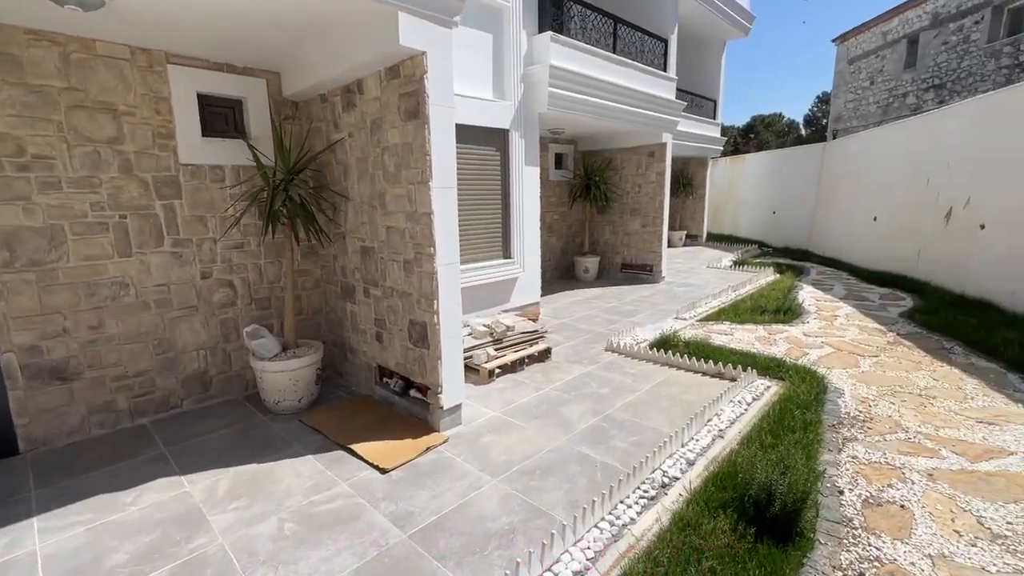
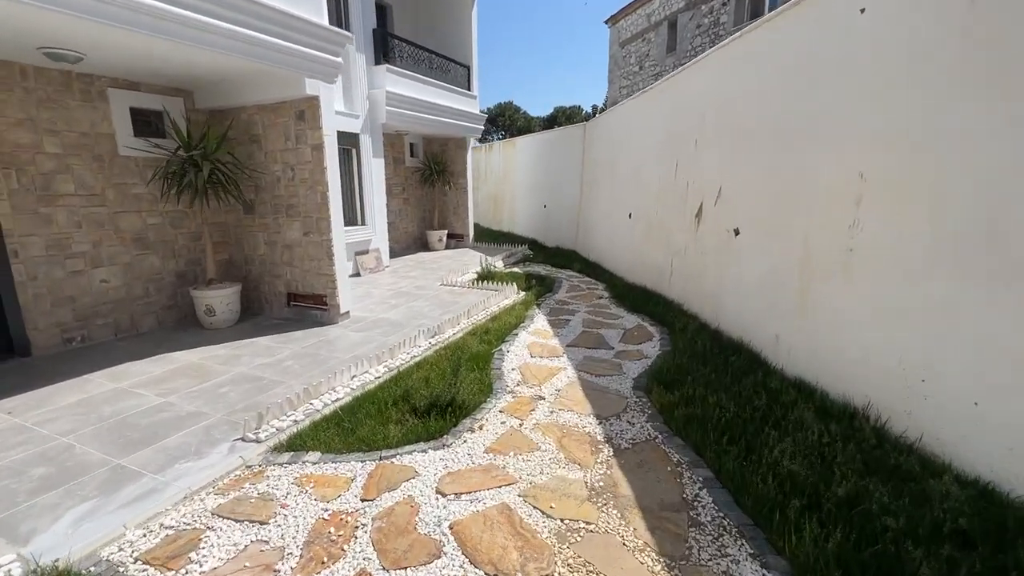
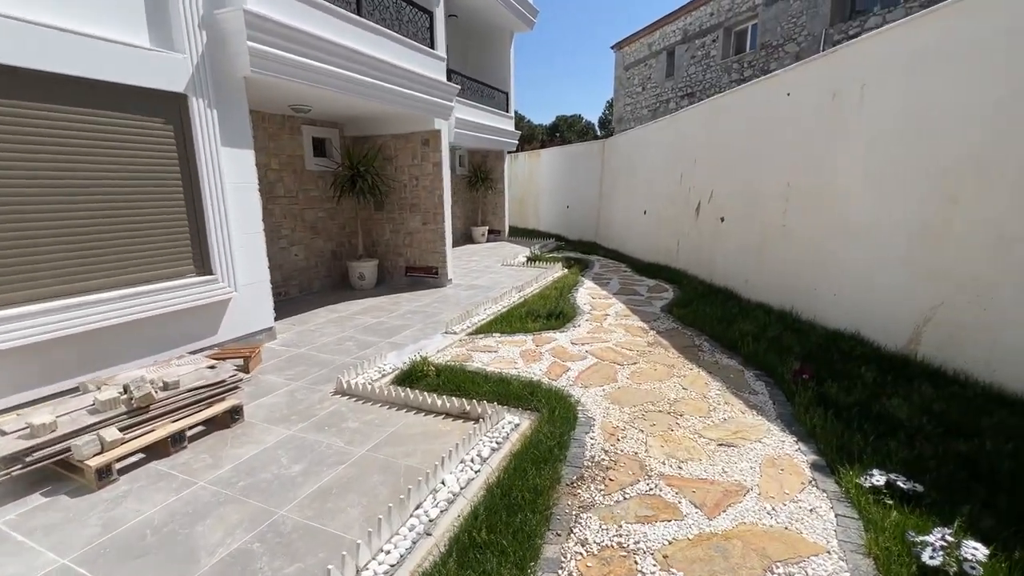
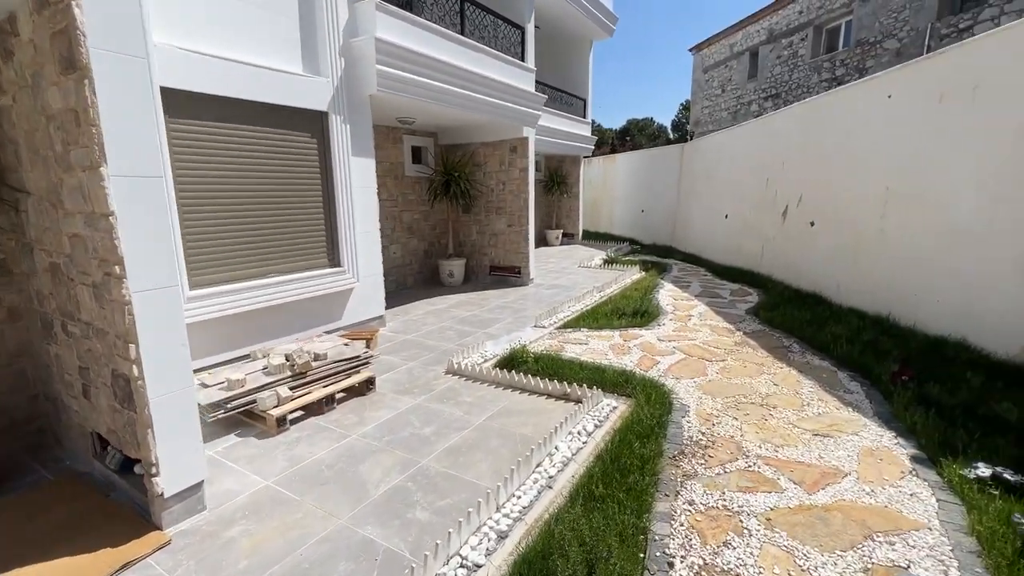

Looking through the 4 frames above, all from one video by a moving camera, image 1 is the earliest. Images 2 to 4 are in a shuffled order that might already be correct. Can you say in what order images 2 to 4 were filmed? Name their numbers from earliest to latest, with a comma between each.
4, 3, 2
